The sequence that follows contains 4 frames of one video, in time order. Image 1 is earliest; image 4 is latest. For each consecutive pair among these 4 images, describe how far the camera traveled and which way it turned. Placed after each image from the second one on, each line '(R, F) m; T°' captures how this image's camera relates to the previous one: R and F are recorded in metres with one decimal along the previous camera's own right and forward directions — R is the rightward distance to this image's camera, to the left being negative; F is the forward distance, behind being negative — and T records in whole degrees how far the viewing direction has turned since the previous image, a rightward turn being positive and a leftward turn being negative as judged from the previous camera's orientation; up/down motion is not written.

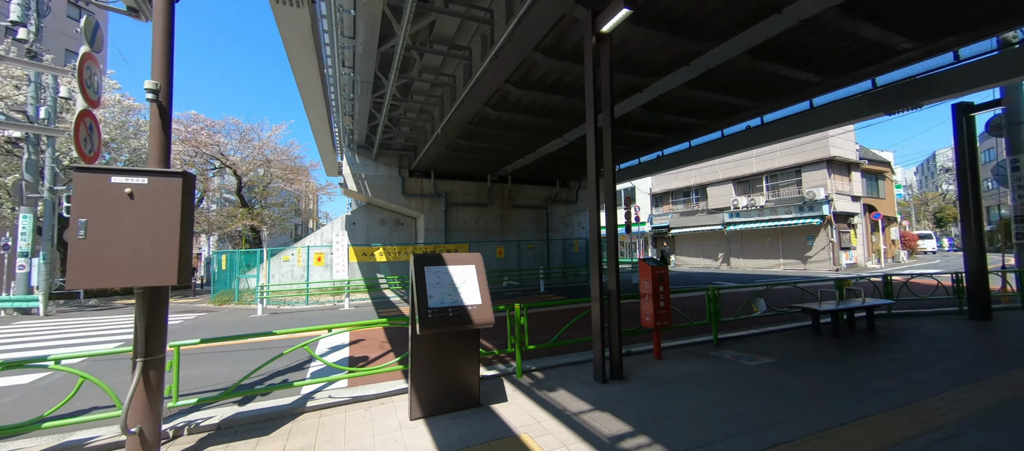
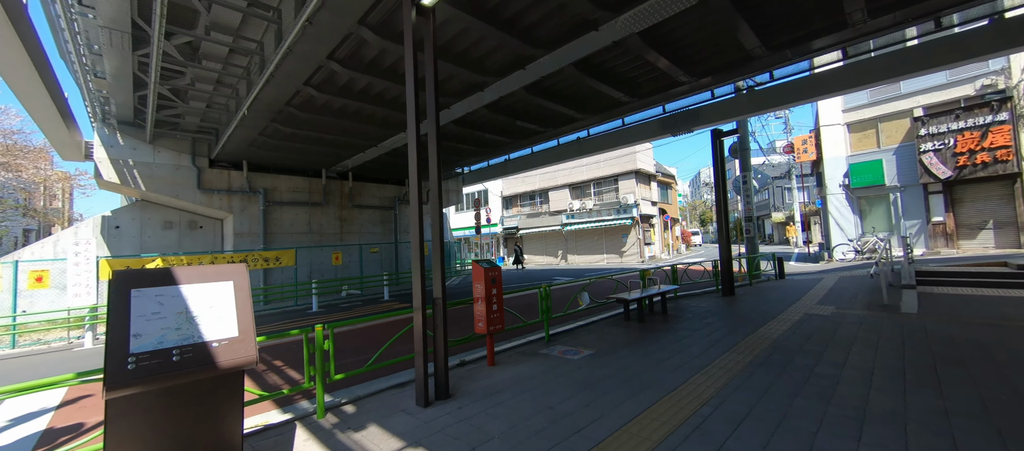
(+0.4, +0.4) m; +22°
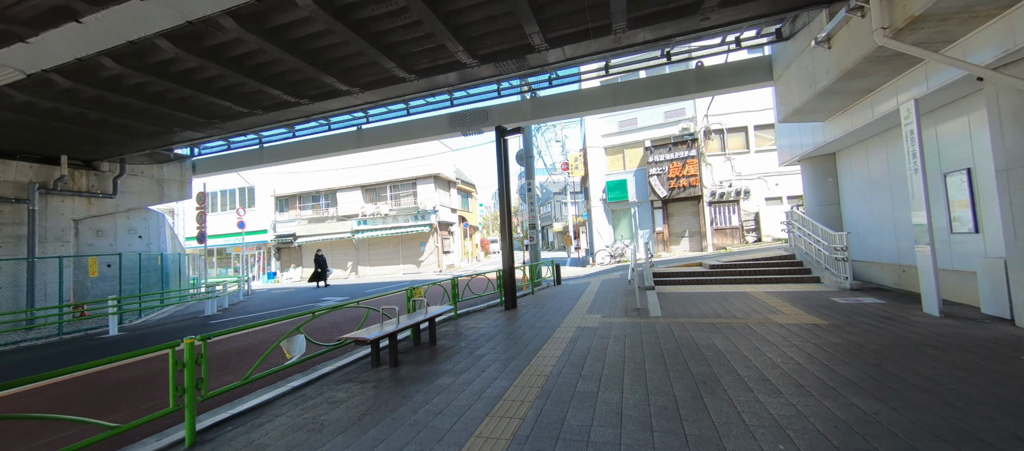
(+1.2, +1.5) m; +29°
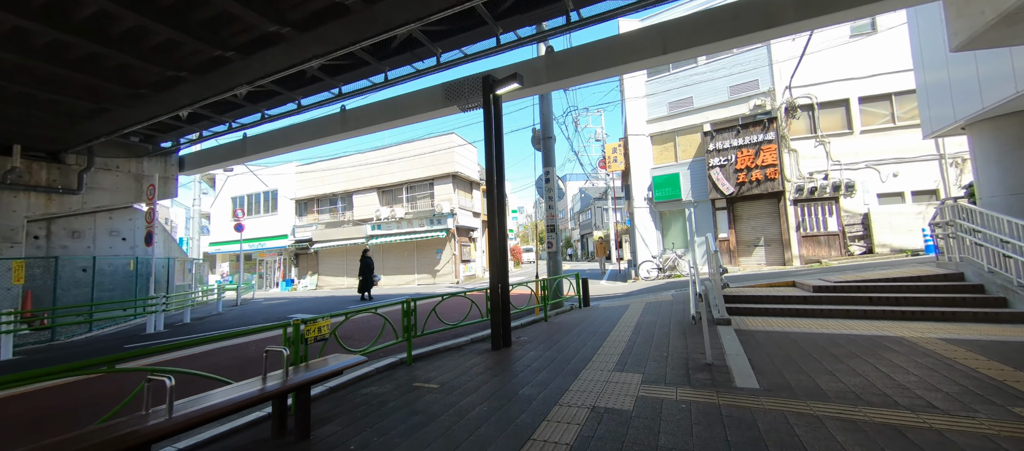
(+0.7, +2.5) m; -7°
